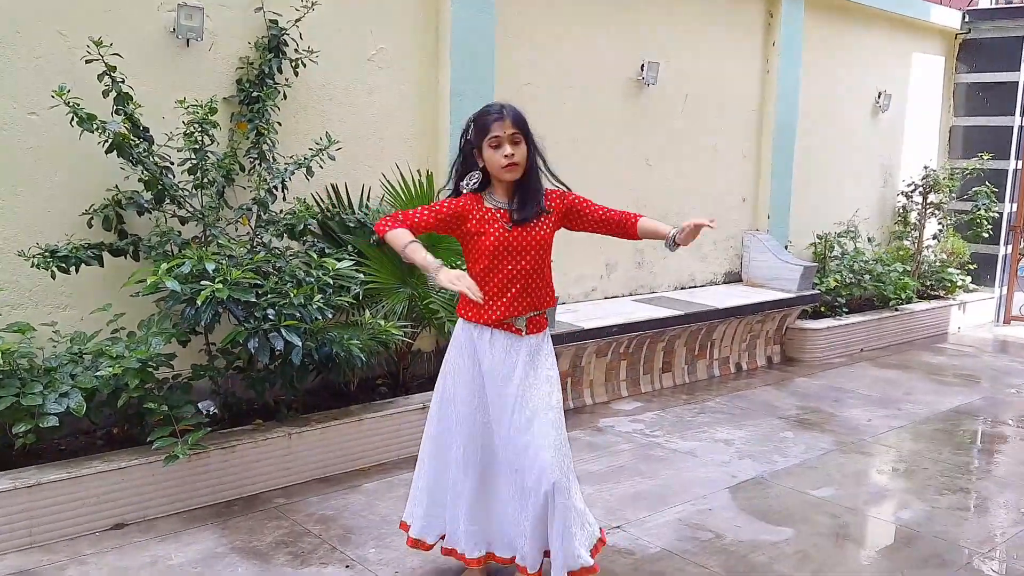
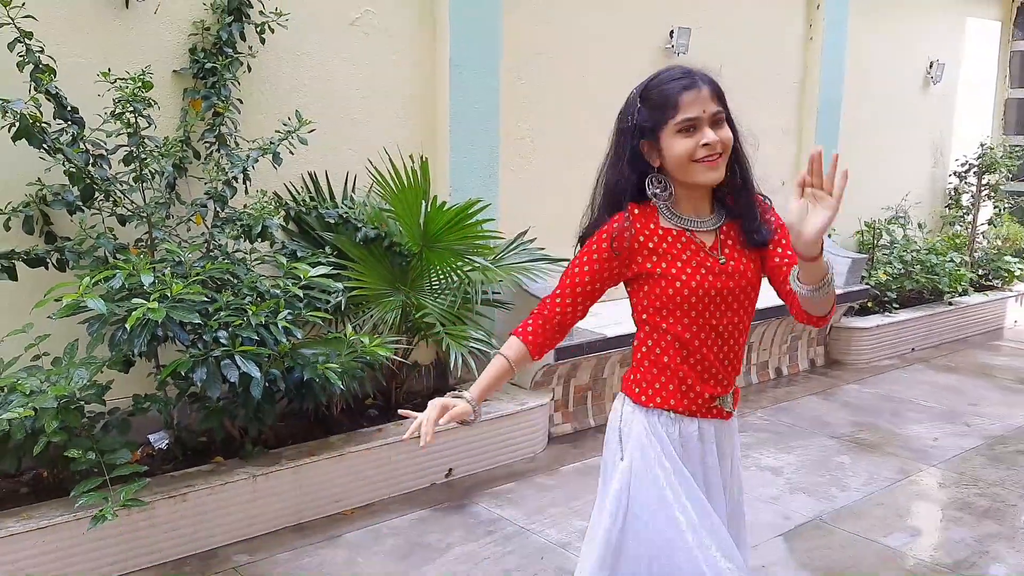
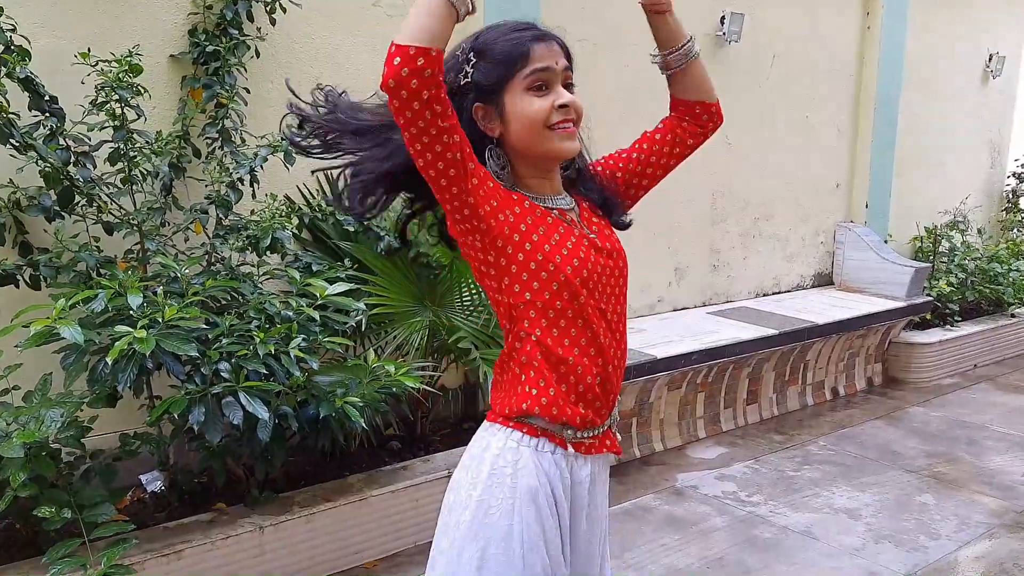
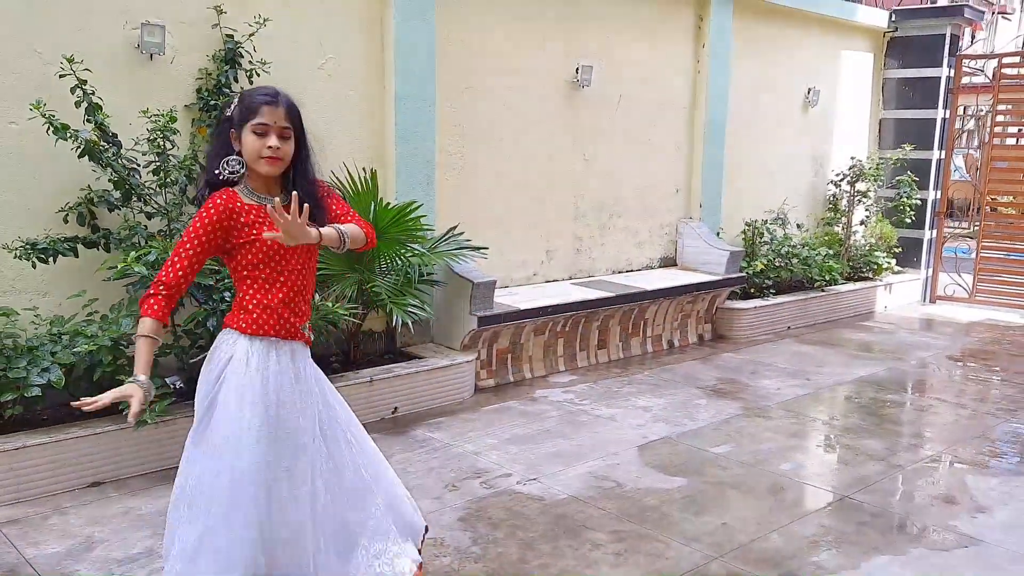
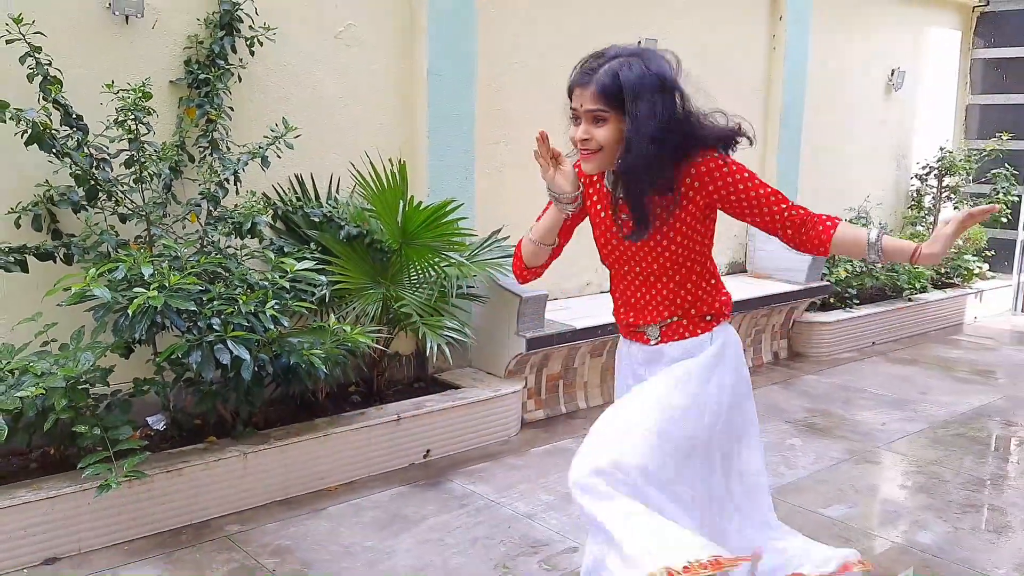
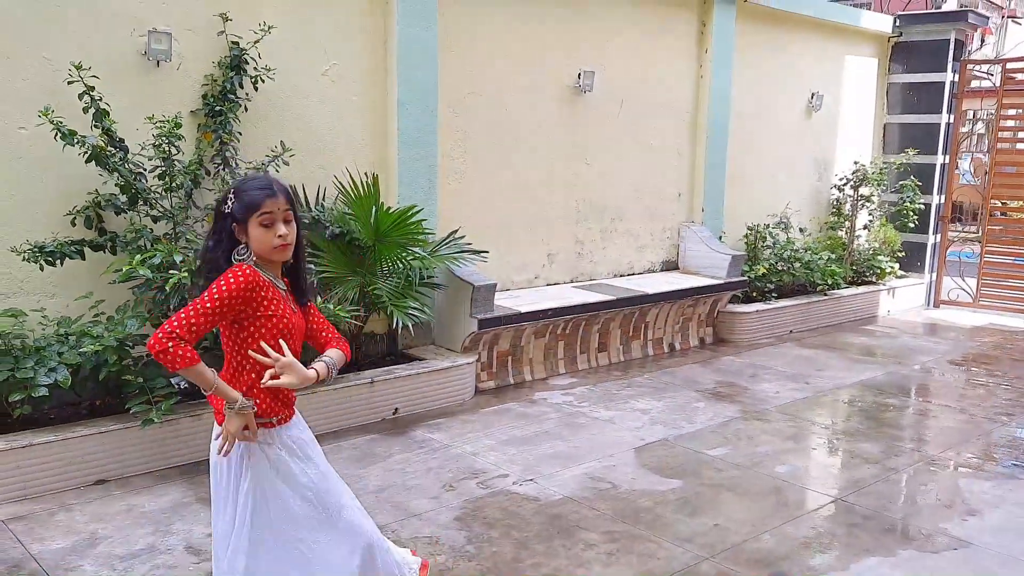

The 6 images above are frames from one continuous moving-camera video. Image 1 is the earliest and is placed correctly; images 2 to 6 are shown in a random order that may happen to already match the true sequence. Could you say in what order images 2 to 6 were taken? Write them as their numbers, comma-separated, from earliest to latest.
3, 2, 5, 4, 6
